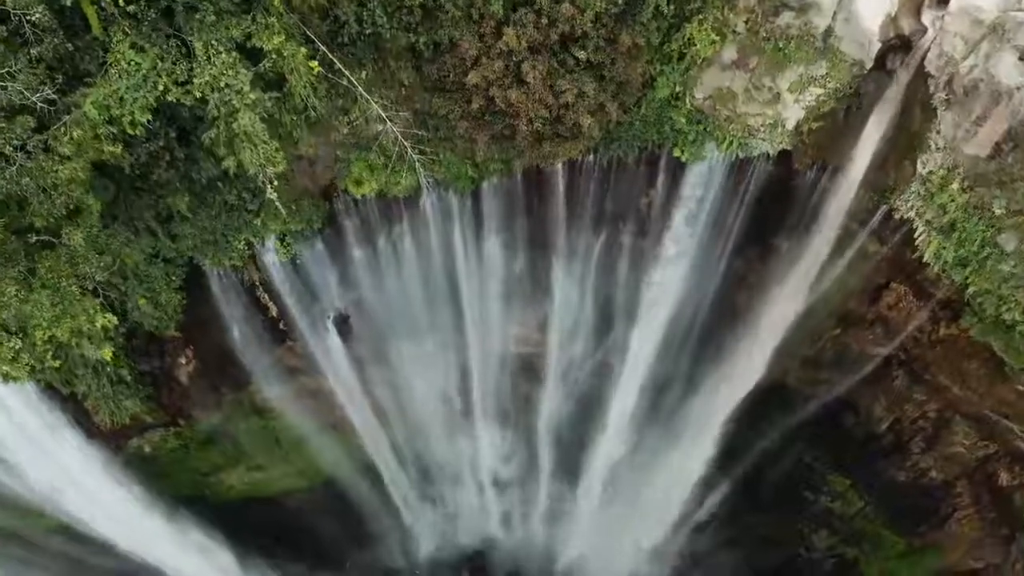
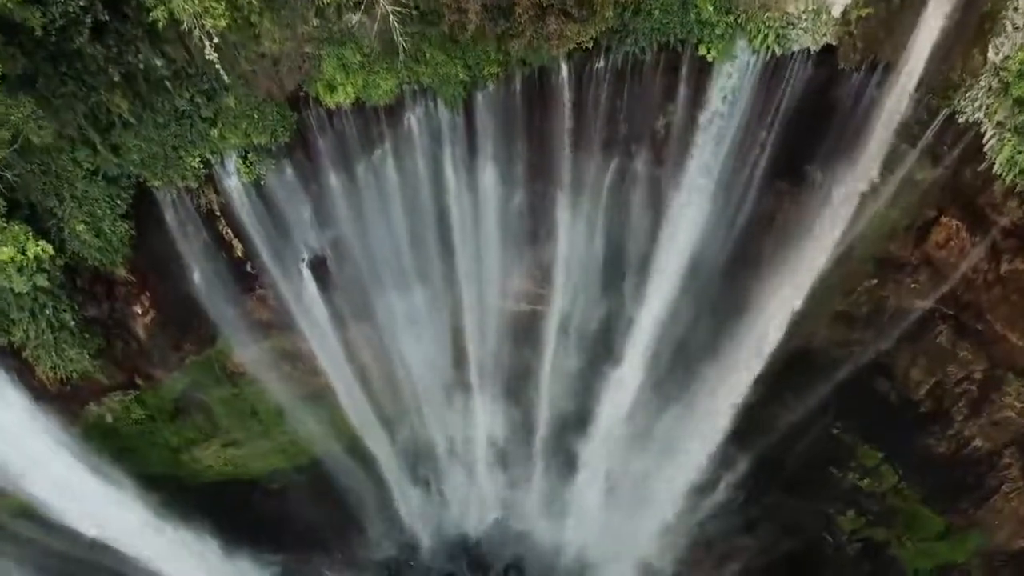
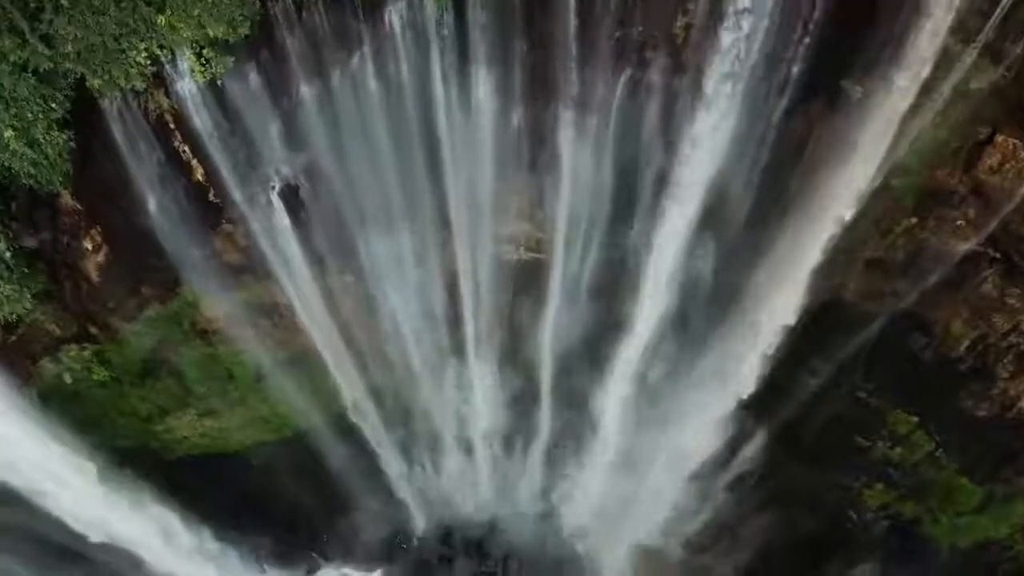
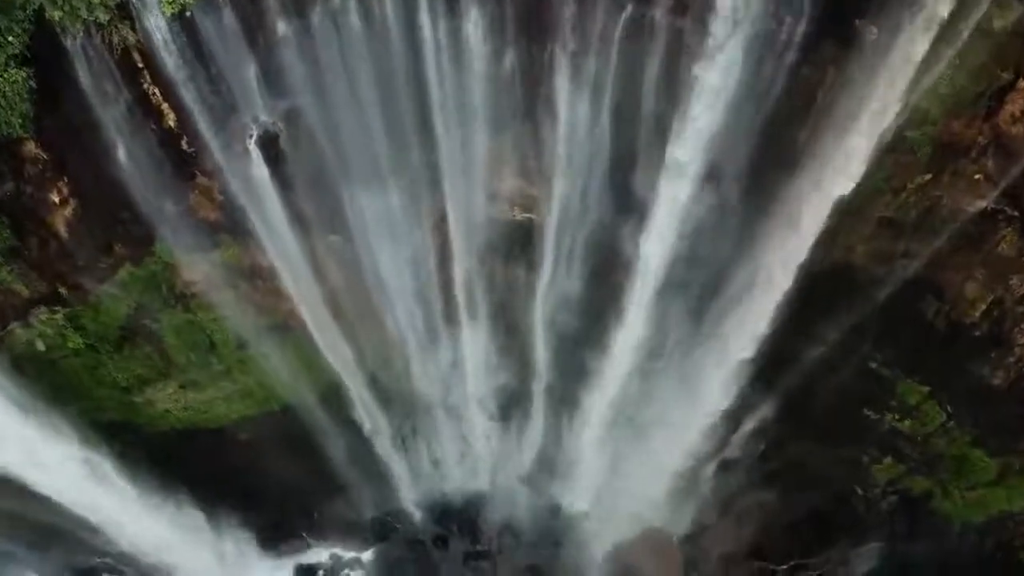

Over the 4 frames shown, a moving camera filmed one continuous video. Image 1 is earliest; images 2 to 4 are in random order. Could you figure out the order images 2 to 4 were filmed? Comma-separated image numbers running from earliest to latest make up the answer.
2, 3, 4
